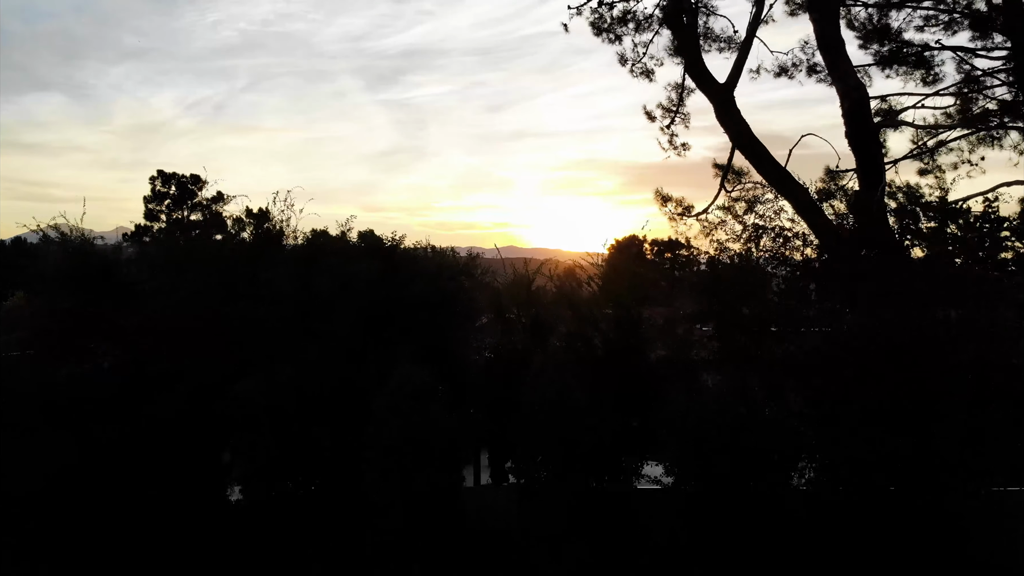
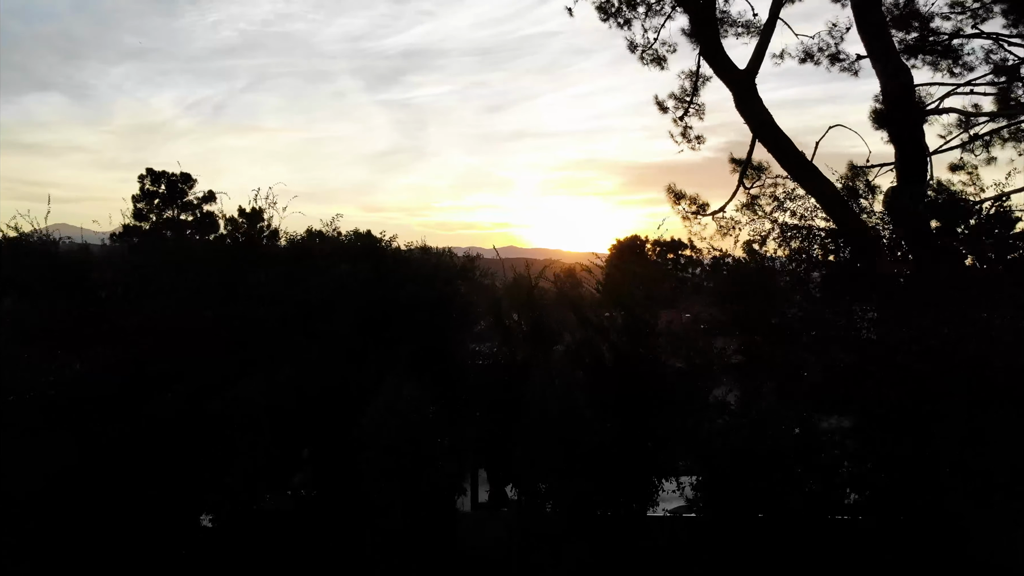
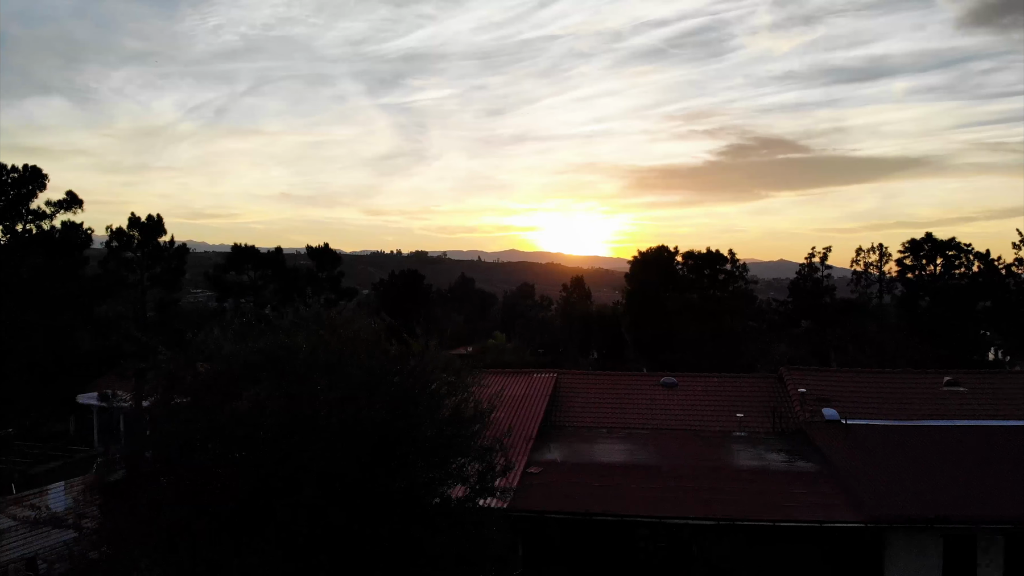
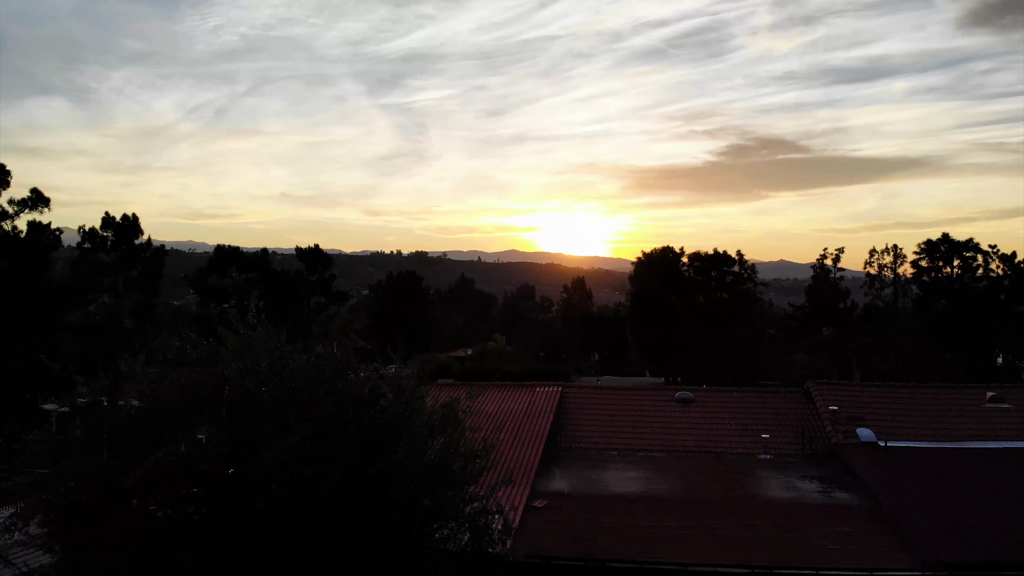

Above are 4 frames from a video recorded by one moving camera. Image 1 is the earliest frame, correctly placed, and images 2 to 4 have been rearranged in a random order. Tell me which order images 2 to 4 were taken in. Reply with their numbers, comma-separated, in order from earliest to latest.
2, 3, 4
